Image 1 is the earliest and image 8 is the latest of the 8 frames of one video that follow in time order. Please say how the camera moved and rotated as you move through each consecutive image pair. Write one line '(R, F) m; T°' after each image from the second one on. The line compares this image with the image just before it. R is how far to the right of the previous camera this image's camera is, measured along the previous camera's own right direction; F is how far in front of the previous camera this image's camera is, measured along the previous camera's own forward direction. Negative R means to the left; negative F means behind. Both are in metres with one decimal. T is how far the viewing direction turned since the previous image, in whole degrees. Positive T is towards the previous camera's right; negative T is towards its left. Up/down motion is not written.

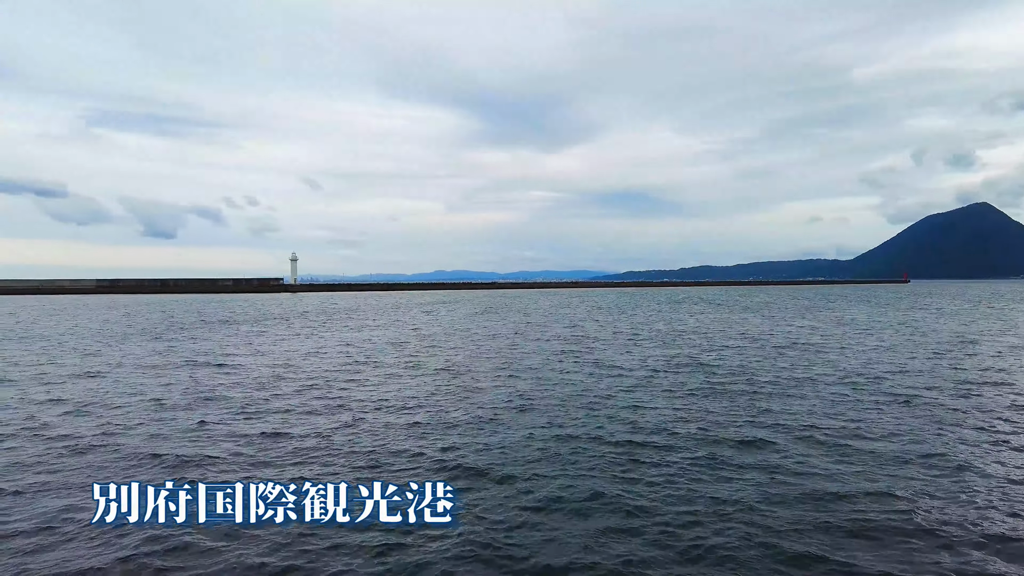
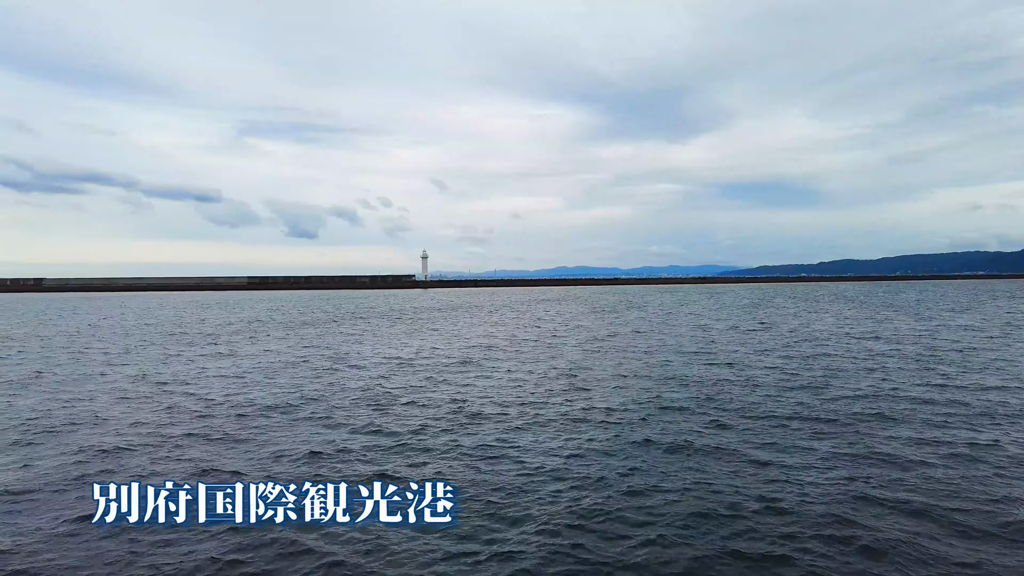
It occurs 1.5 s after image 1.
(+0.5, +0.3) m; -10°
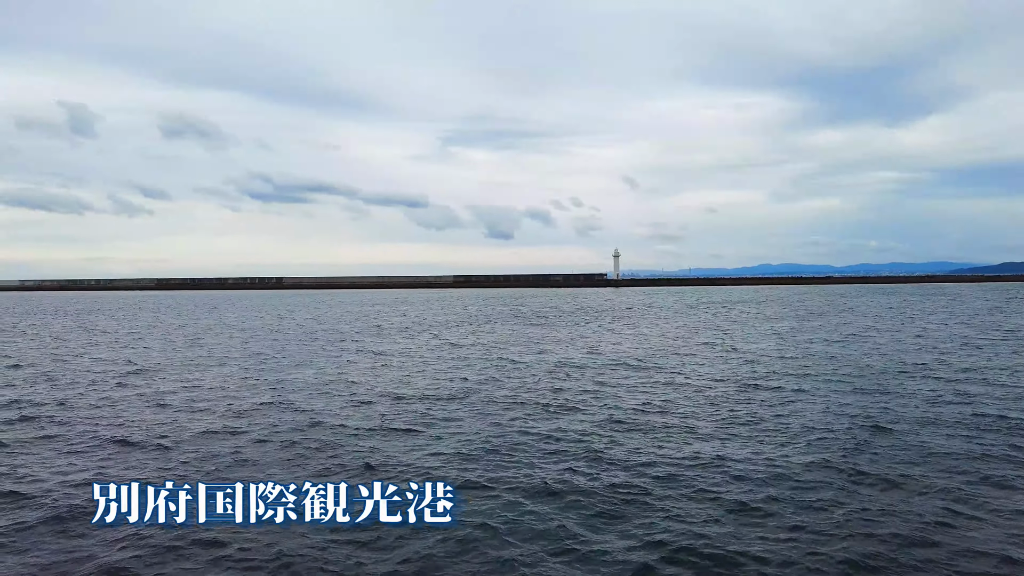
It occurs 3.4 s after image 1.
(+0.6, +0.2) m; -16°
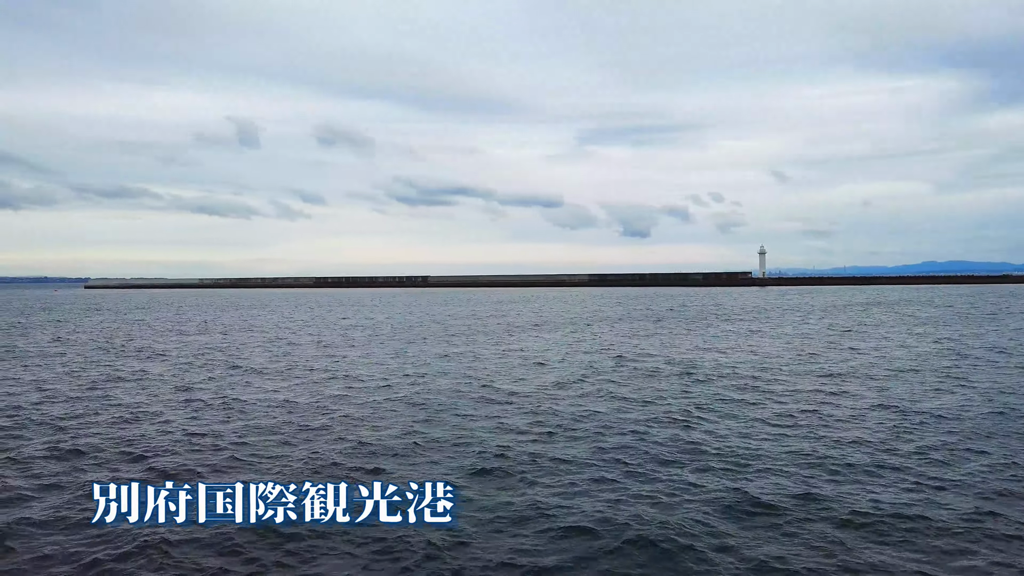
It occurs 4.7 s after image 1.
(+0.5, 0.0) m; -11°
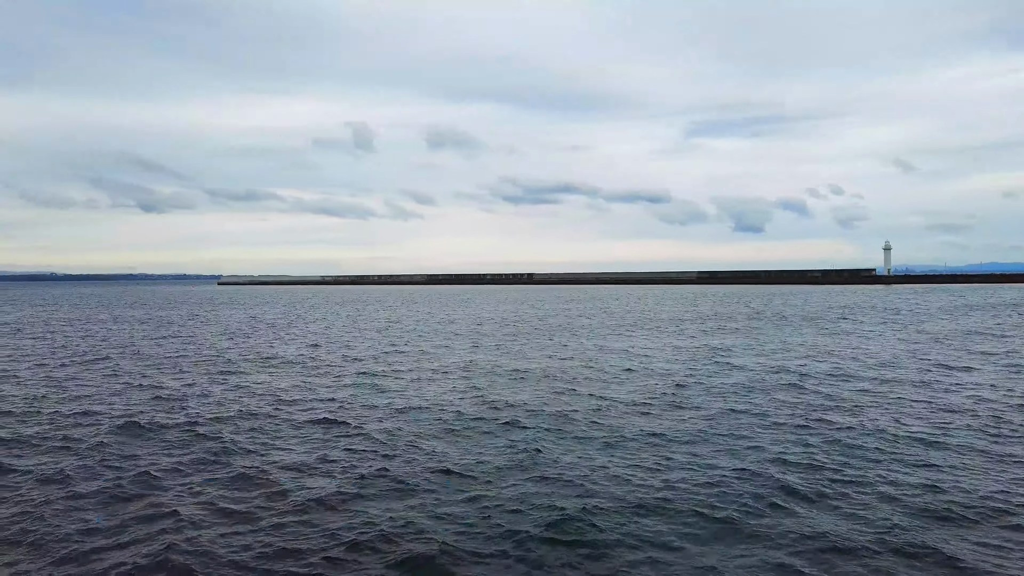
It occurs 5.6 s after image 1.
(+0.4, -0.1) m; -9°
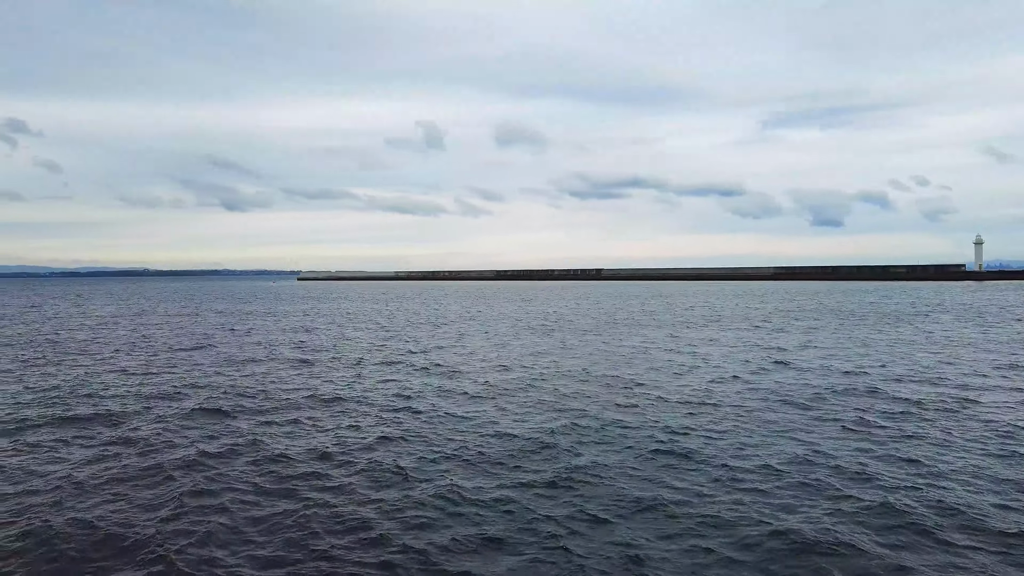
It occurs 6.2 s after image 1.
(+0.1, -0.3) m; -6°
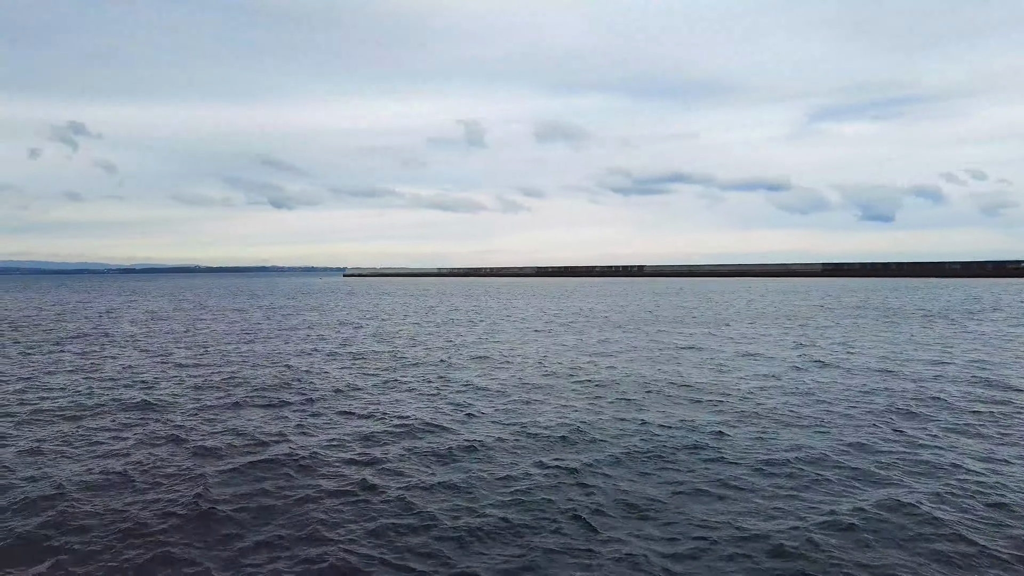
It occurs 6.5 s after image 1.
(0.0, -0.2) m; -3°
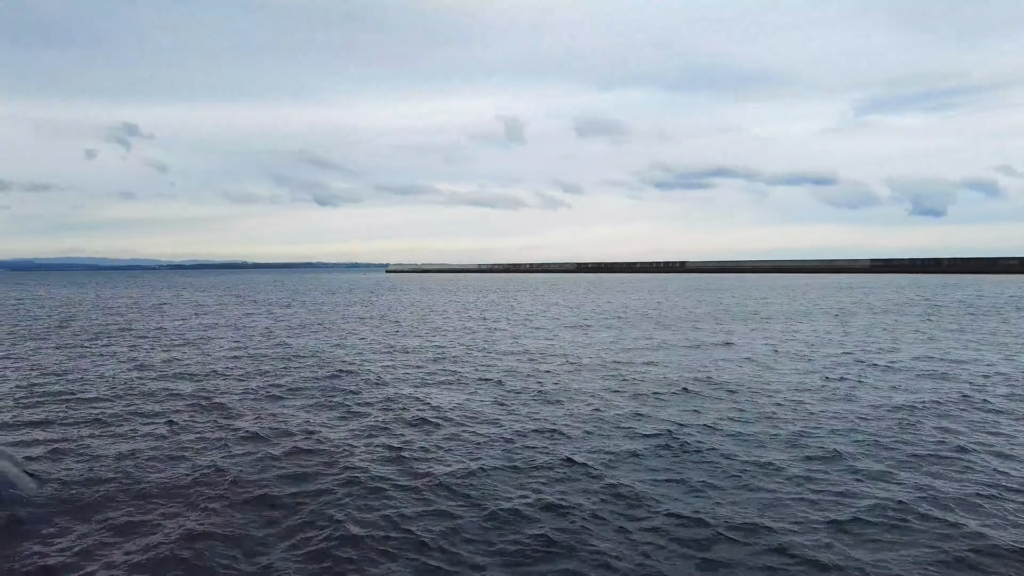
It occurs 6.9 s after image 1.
(+0.1, -0.1) m; -3°
